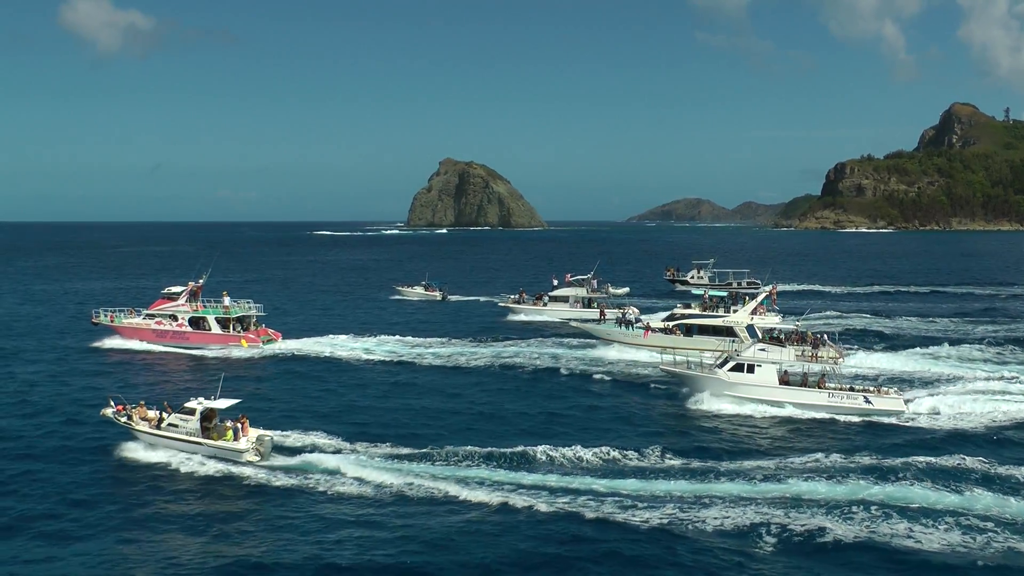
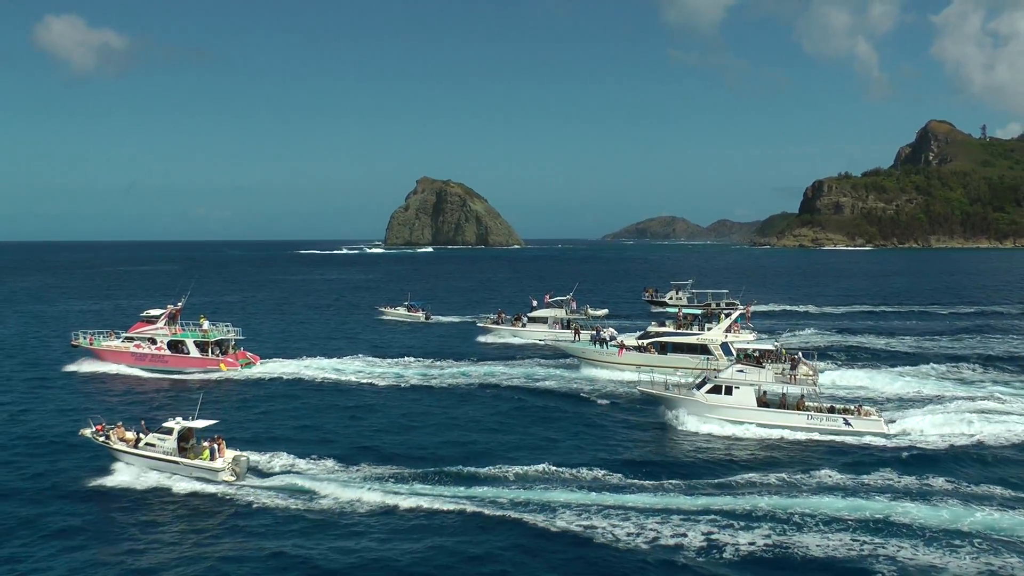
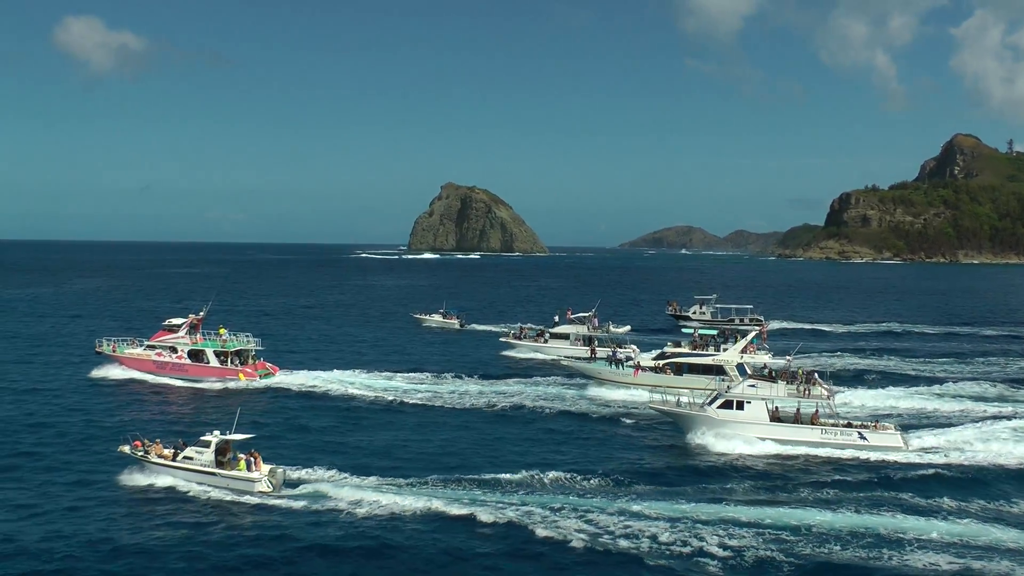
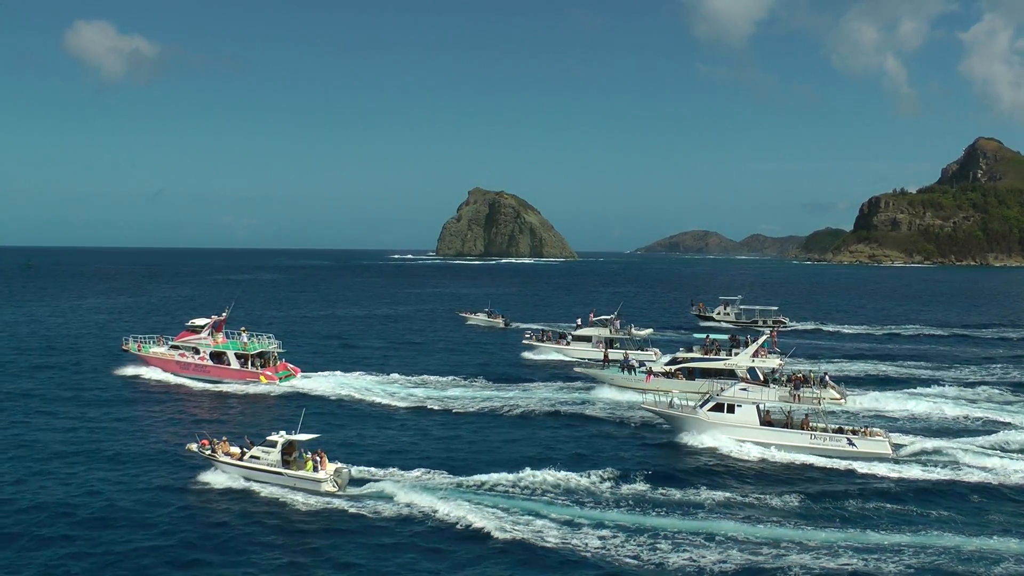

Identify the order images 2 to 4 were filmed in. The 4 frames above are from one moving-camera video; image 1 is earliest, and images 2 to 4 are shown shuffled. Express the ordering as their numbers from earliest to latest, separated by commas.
2, 3, 4
